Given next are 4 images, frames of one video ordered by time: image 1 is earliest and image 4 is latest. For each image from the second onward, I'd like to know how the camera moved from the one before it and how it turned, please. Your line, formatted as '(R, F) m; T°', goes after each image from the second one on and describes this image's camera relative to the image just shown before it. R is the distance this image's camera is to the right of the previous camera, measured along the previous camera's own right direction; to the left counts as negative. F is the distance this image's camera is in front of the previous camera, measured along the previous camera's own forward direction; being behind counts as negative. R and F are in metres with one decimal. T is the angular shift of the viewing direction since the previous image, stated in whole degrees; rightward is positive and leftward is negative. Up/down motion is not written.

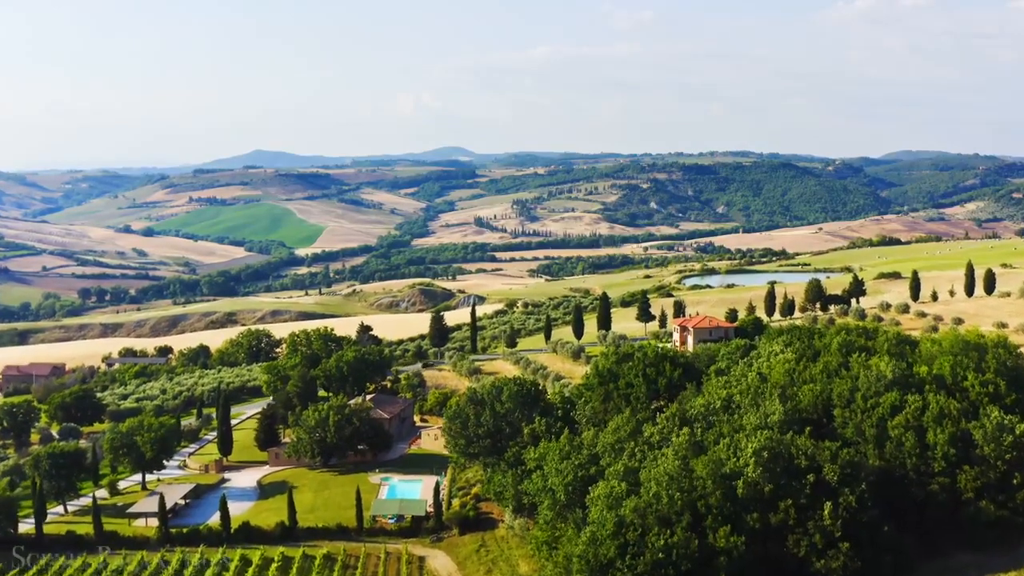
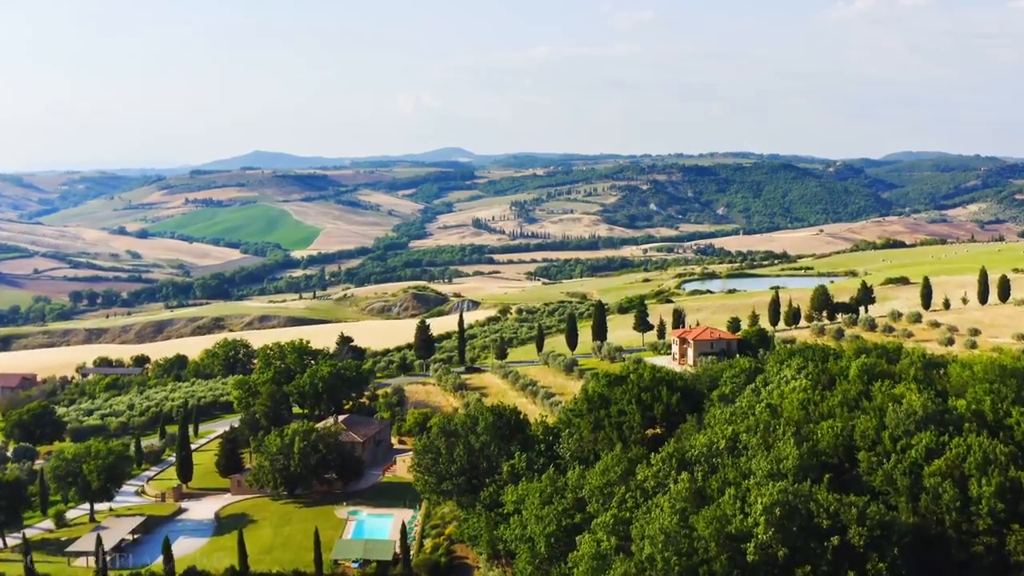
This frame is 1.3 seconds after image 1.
(+1.0, +4.9) m; 0°
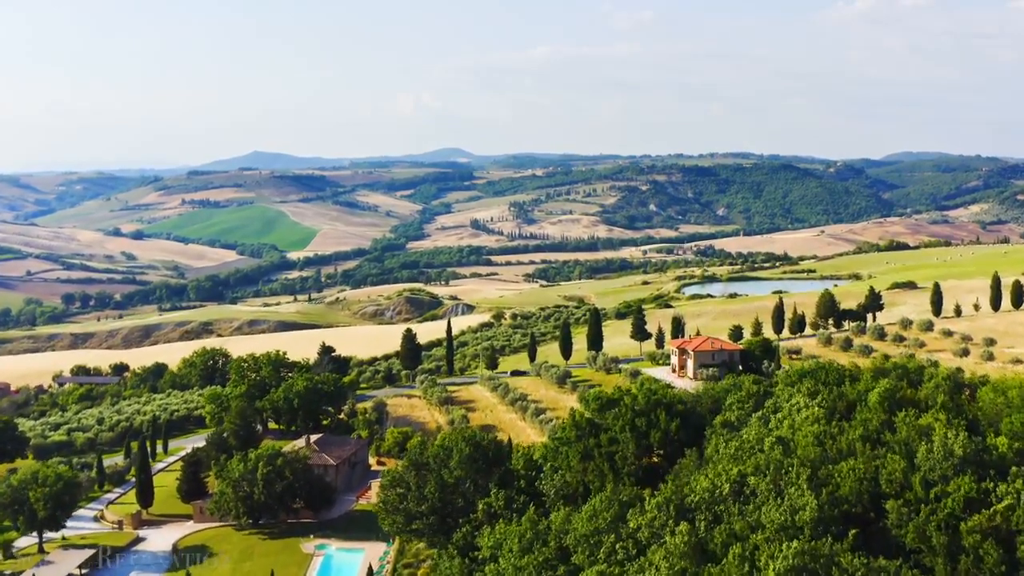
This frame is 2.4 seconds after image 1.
(+0.8, +4.1) m; 0°
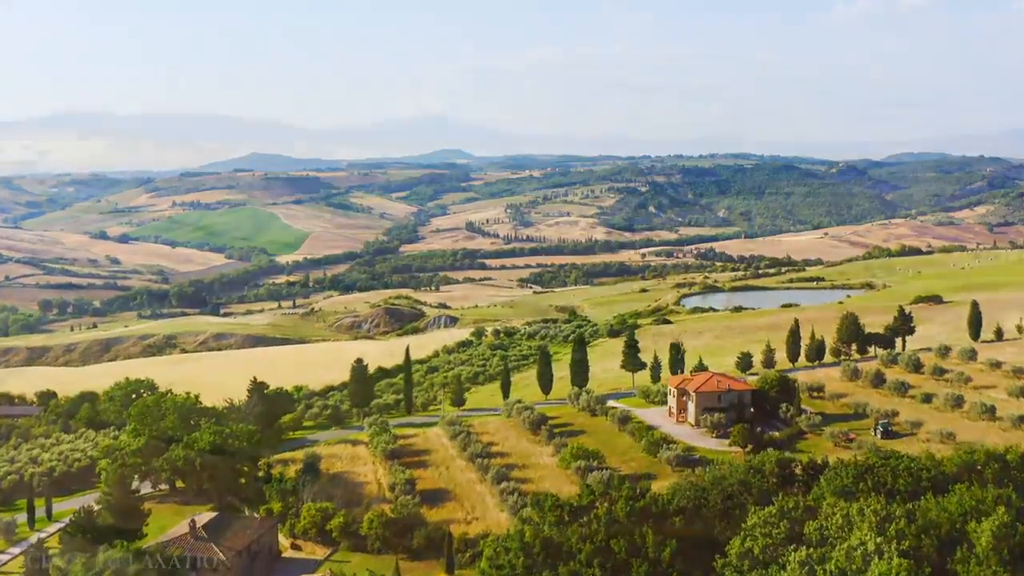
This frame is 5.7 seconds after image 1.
(+2.5, +12.2) m; 0°
